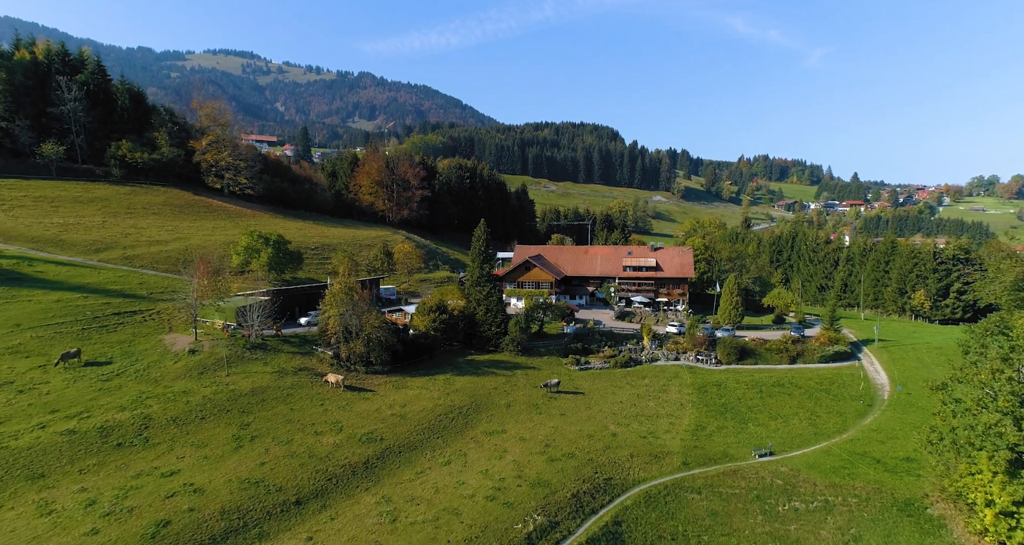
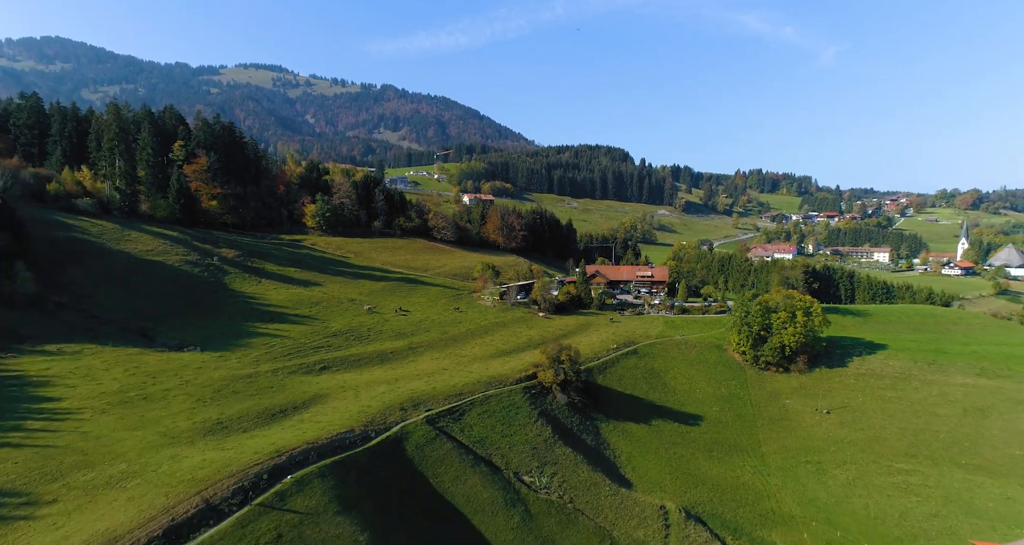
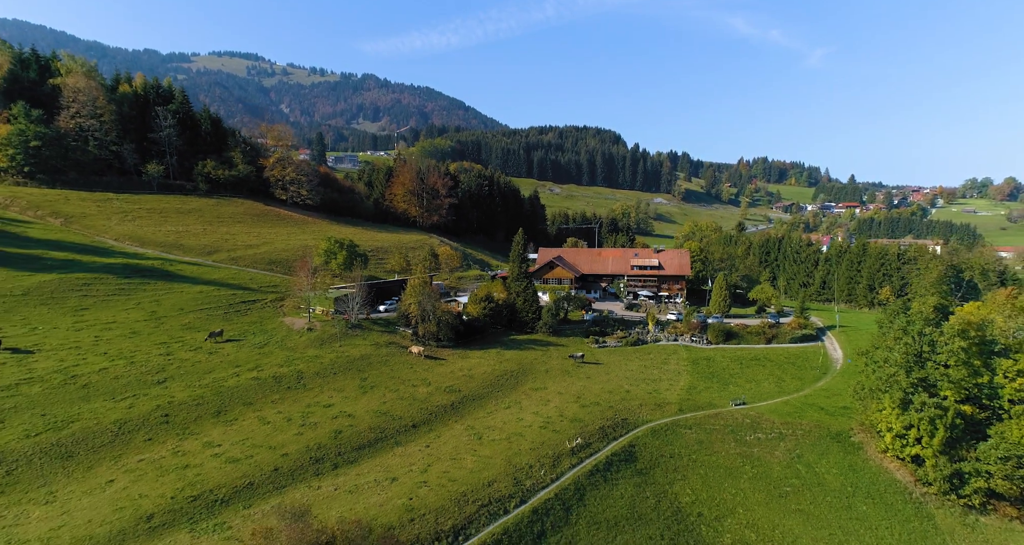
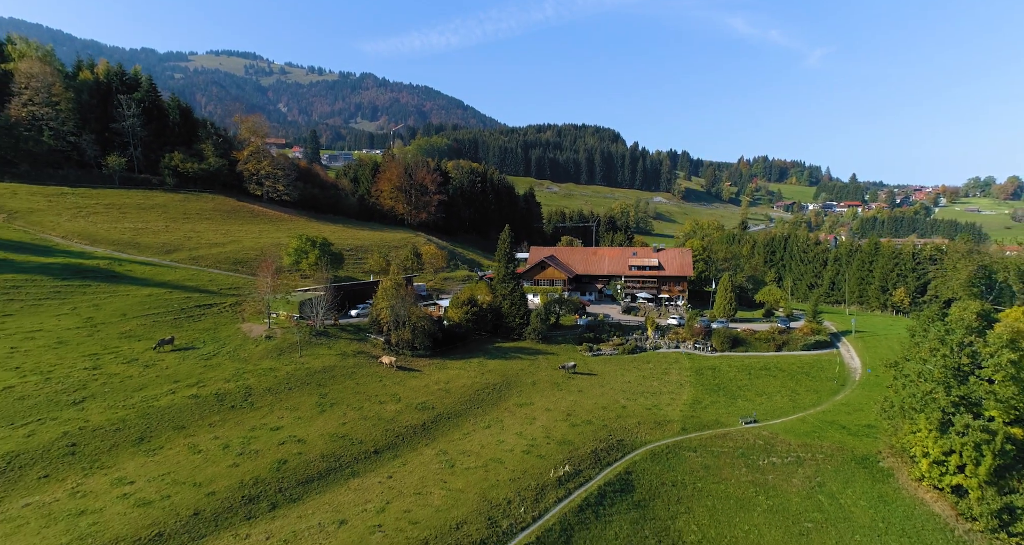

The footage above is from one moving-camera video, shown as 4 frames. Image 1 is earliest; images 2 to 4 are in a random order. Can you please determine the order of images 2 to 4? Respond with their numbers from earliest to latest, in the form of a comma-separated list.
4, 3, 2
